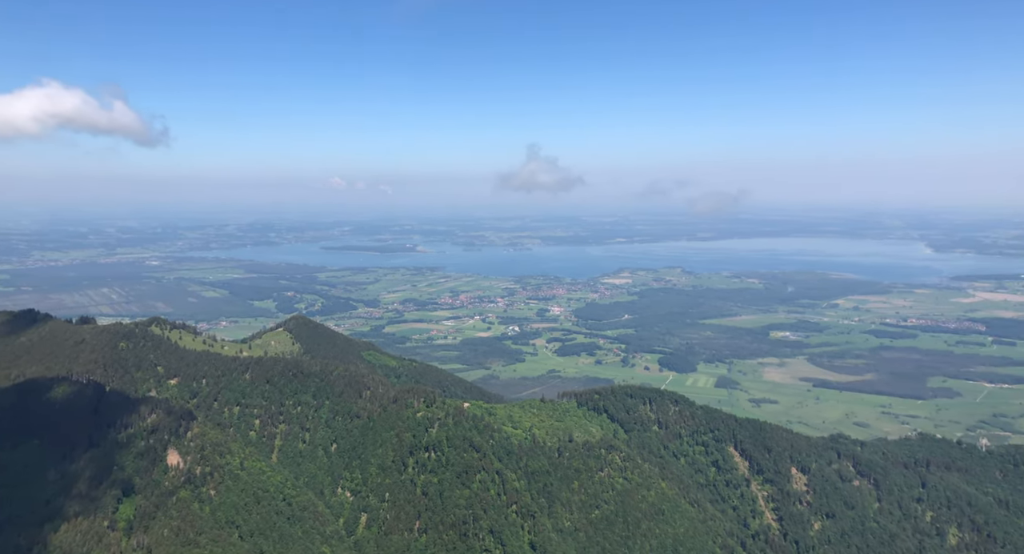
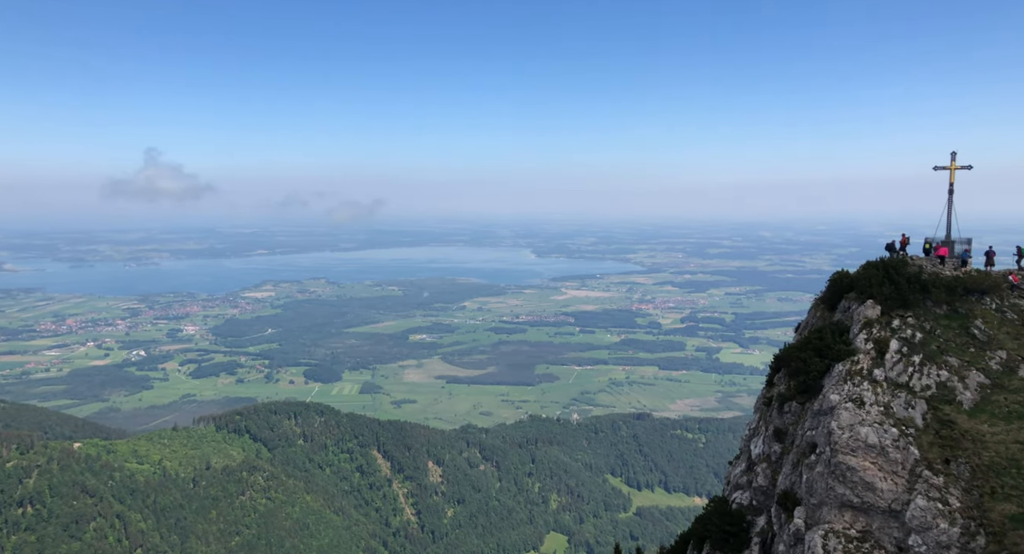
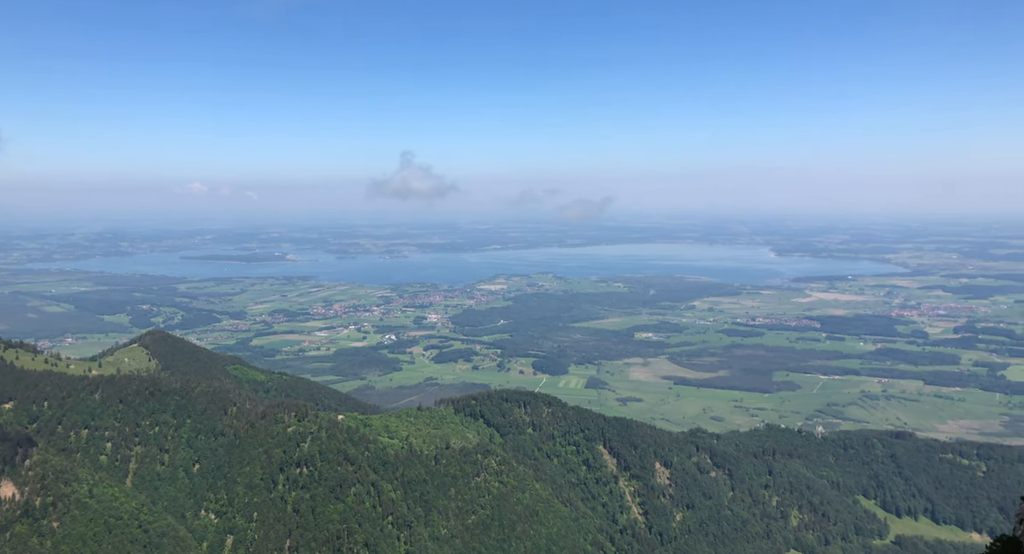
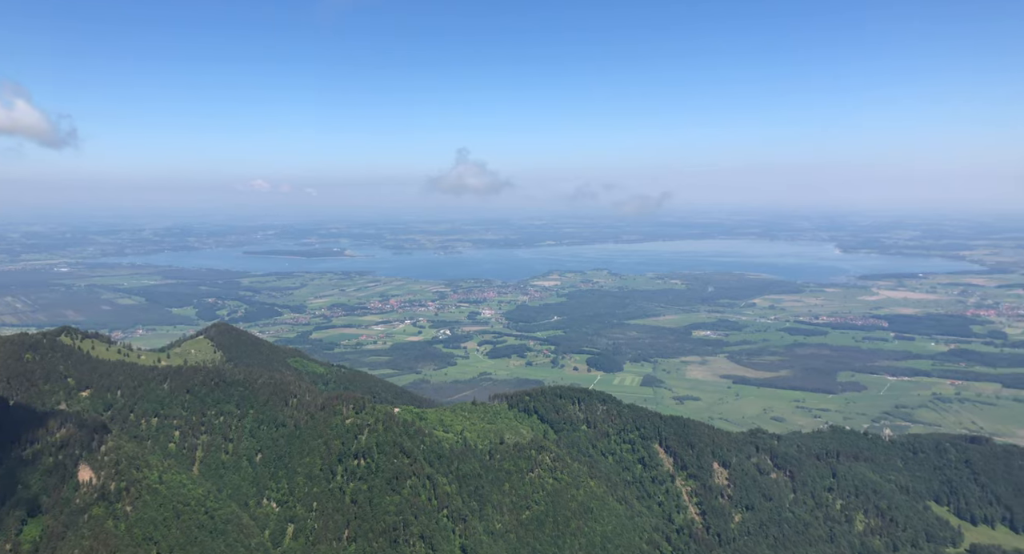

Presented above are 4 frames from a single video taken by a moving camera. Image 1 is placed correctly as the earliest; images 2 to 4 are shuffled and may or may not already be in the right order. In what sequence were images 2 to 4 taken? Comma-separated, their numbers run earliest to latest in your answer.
4, 3, 2
